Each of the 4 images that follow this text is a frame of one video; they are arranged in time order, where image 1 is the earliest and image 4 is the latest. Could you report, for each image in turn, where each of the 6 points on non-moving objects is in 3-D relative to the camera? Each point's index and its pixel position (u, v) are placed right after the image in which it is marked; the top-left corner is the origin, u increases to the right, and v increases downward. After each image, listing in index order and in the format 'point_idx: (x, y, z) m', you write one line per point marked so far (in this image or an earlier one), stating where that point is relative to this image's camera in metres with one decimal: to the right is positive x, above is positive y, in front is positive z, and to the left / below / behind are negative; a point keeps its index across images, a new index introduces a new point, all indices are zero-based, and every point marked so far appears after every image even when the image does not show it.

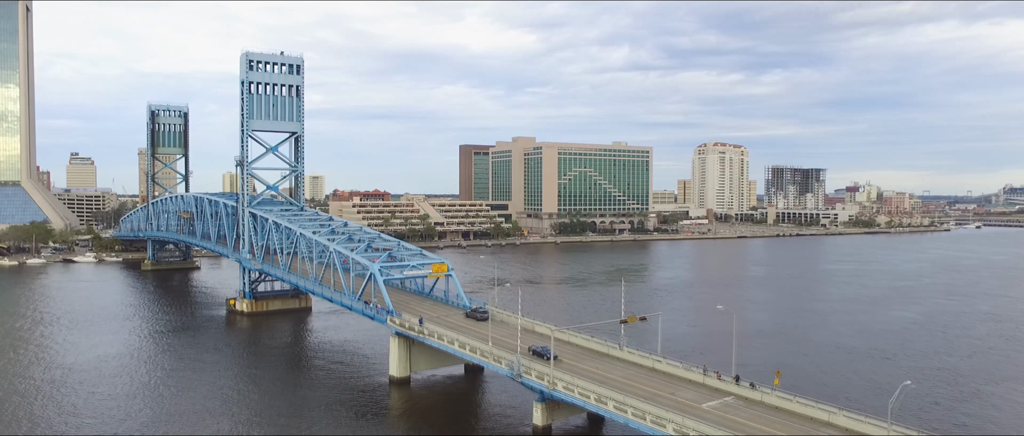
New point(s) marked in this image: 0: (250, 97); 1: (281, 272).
0: (-7.4, +3.3, +19.6) m
1: (-5.7, -1.4, +17.3) m
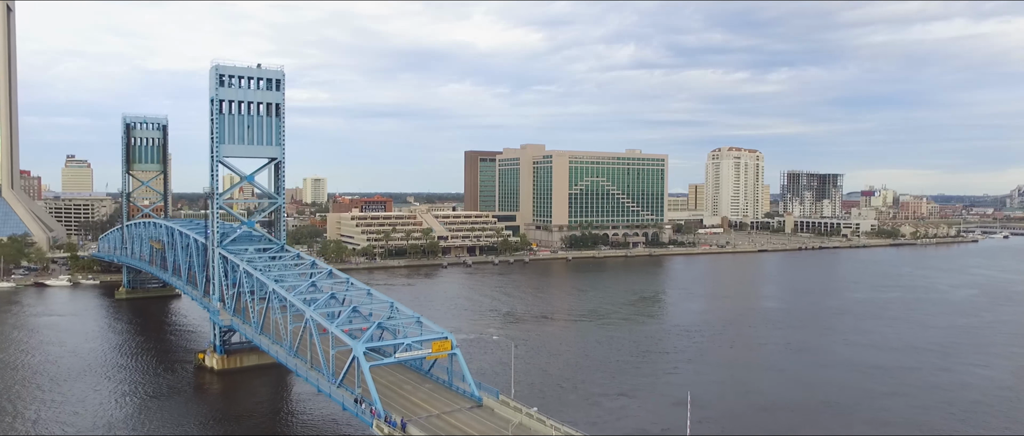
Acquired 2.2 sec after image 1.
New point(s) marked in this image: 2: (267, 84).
0: (-7.0, +2.3, +16.7) m
1: (-5.4, -2.4, +14.4) m
2: (-6.1, +3.3, +17.5) m
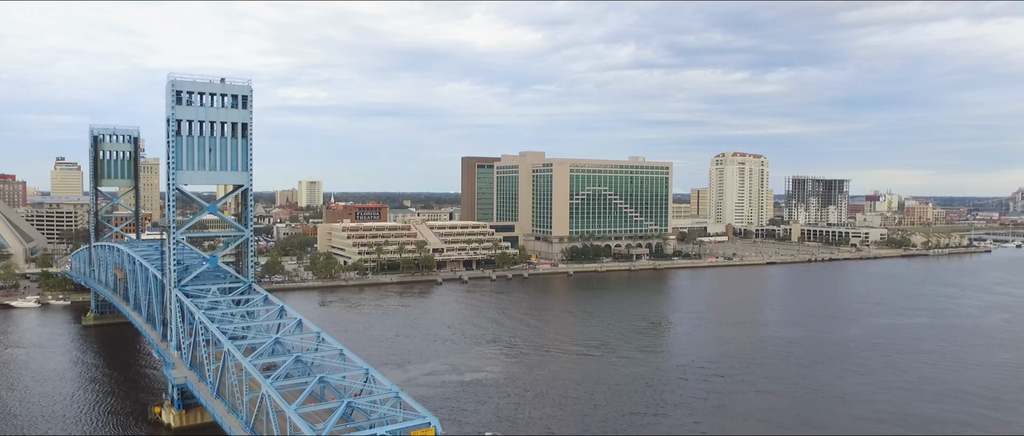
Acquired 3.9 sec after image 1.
0: (-7.0, +1.6, +14.7) m
1: (-5.4, -3.1, +12.4) m
2: (-6.1, +2.6, +15.4) m
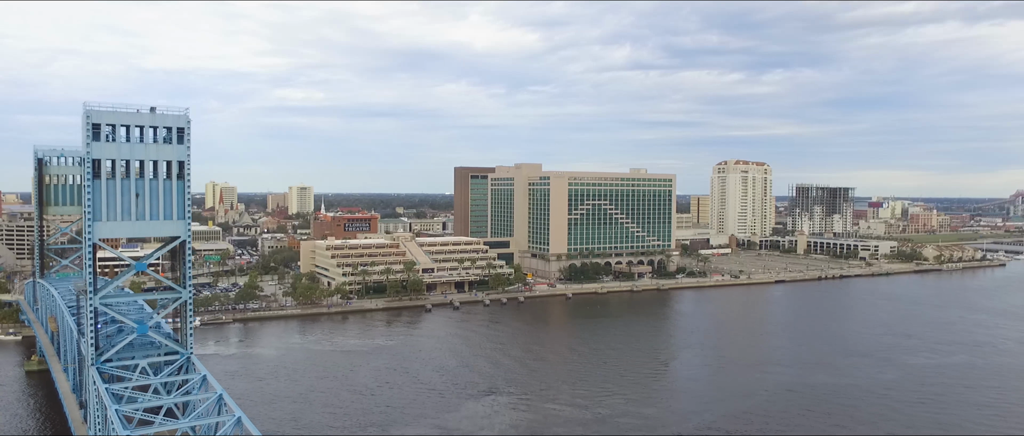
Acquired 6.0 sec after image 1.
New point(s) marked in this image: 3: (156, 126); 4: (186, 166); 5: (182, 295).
0: (-7.2, +0.5, +12.0) m
1: (-5.5, -4.2, +9.7) m
2: (-6.3, +1.5, +12.7) m
3: (-6.4, +1.6, +12.6) m
4: (-5.9, +1.0, +12.8) m
5: (-6.2, -1.4, +13.1) m
